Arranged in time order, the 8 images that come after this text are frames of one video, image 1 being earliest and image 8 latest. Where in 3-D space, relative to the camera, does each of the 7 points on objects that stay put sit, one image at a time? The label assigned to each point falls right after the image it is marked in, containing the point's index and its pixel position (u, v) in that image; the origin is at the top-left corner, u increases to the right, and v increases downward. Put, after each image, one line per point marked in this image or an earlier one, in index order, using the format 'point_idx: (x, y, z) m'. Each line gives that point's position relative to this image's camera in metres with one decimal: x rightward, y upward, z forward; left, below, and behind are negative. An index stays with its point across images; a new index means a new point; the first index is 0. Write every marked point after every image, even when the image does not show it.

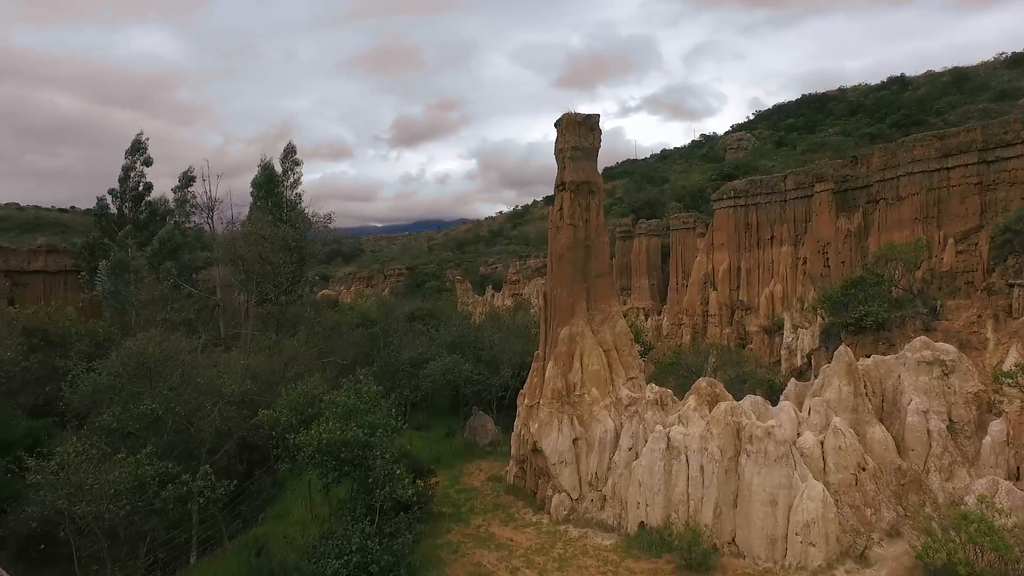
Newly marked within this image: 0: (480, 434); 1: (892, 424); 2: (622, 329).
0: (-0.9, -3.9, +16.7) m
1: (+6.0, -2.1, +9.8) m
2: (+2.0, -0.8, +11.4) m
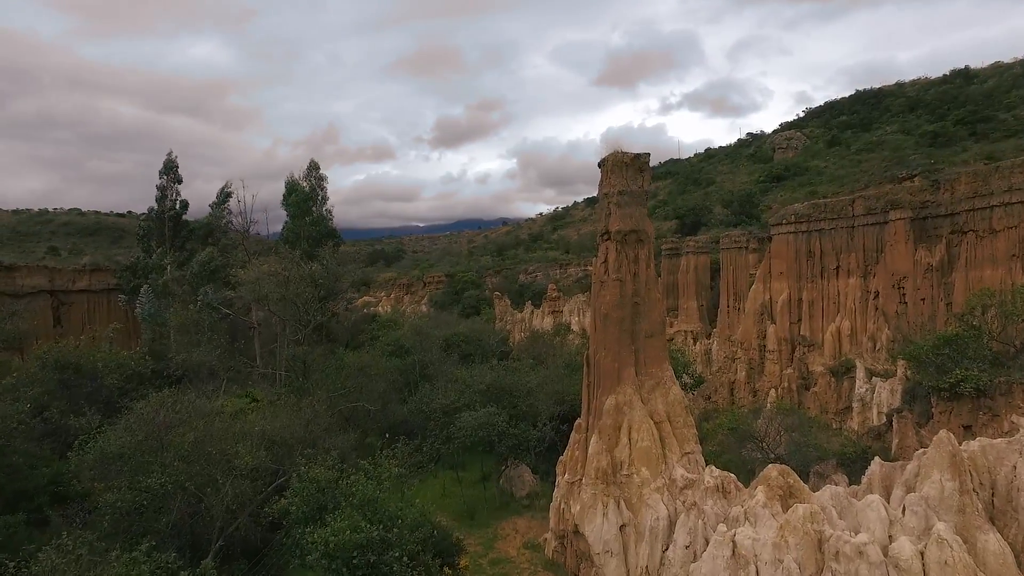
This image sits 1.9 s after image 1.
0: (+0.1, -4.9, +15.5) m
1: (+6.5, -3.1, +8.1) m
2: (+2.6, -1.8, +10.0) m
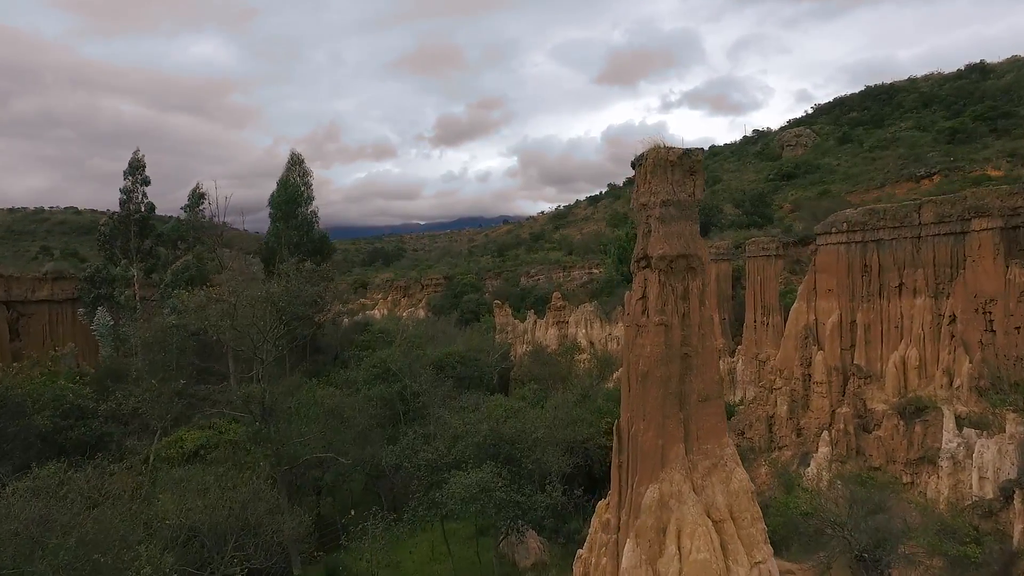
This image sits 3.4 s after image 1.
0: (+0.2, -5.4, +12.7) m
1: (+6.5, -3.7, +5.4) m
2: (+2.7, -2.3, +7.3) m
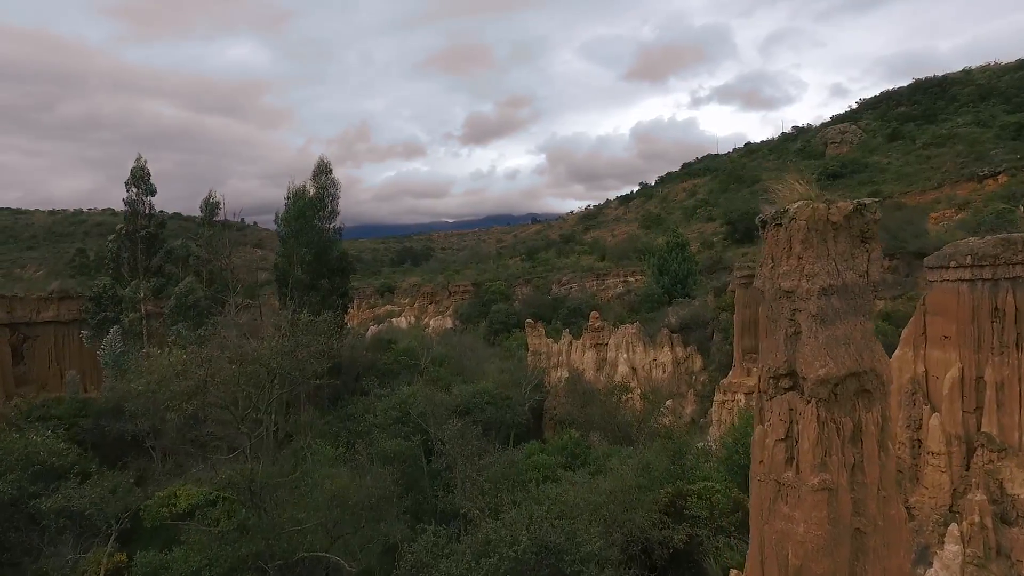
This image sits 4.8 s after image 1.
0: (+0.9, -6.4, +10.1) m
1: (+6.9, -4.7, +2.4) m
2: (+3.2, -3.3, +4.5) m
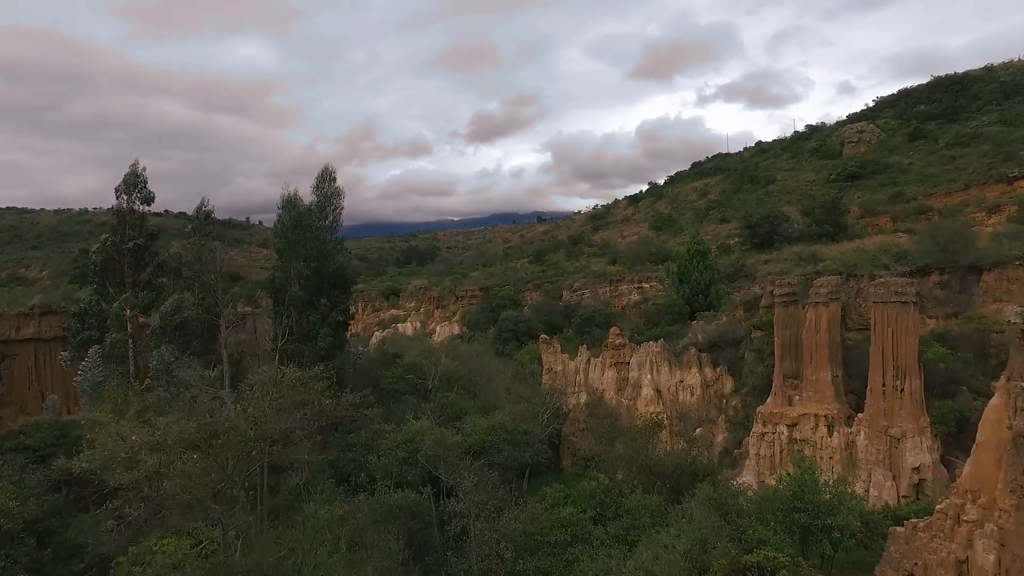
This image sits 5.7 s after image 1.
0: (+1.4, -7.1, +8.0) m
1: (+7.3, -5.4, +0.3) m
2: (+3.6, -4.0, +2.3) m
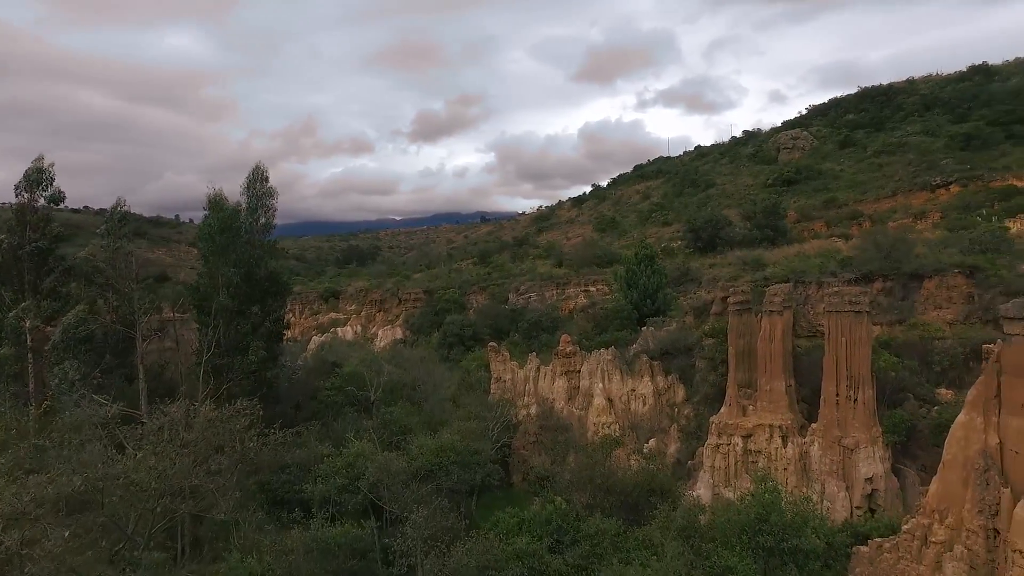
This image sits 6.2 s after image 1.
0: (+0.9, -7.4, +7.0) m
1: (+7.5, -5.6, -0.2) m
2: (+3.6, -4.3, +1.6) m
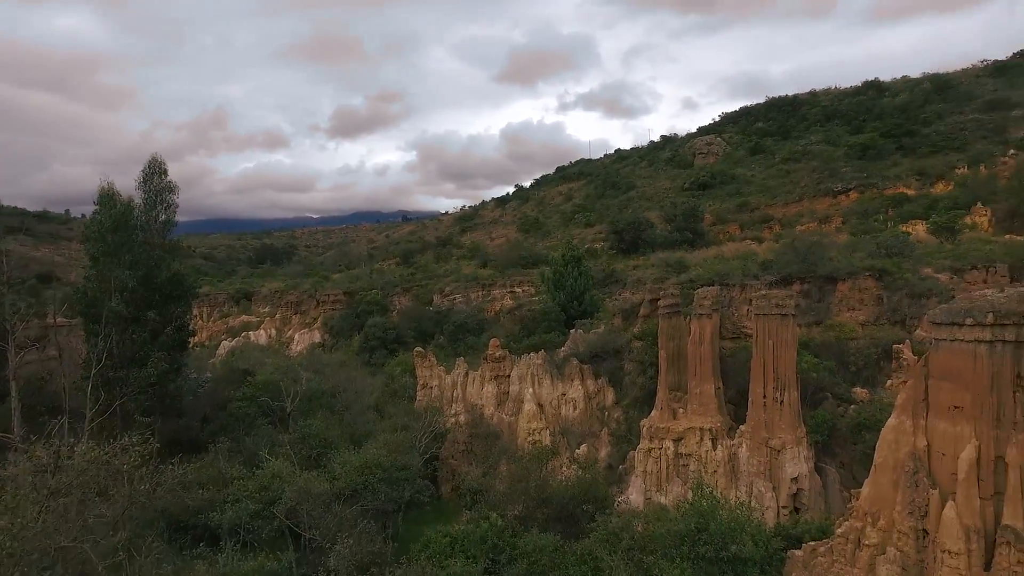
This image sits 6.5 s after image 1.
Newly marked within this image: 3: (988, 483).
0: (+0.3, -7.5, +6.3) m
1: (+7.8, -5.7, 0.0) m
2: (+3.7, -4.4, +1.2) m
3: (+8.0, -3.3, +10.5) m
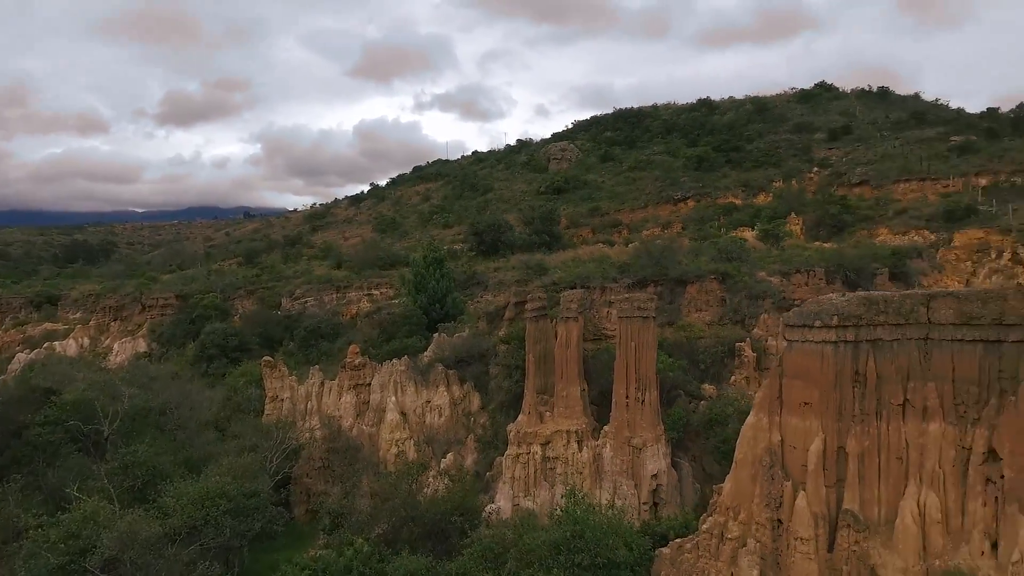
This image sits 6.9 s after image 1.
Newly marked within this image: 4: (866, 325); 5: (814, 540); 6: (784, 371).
0: (-0.7, -7.6, +5.4) m
1: (+8.0, -5.8, +1.0) m
2: (+3.7, -4.5, +1.3) m
3: (+5.9, -3.4, +11.3) m
4: (+6.2, -0.7, +11.2) m
5: (+5.4, -4.5, +10.9) m
6: (+5.2, -1.6, +12.0) m
